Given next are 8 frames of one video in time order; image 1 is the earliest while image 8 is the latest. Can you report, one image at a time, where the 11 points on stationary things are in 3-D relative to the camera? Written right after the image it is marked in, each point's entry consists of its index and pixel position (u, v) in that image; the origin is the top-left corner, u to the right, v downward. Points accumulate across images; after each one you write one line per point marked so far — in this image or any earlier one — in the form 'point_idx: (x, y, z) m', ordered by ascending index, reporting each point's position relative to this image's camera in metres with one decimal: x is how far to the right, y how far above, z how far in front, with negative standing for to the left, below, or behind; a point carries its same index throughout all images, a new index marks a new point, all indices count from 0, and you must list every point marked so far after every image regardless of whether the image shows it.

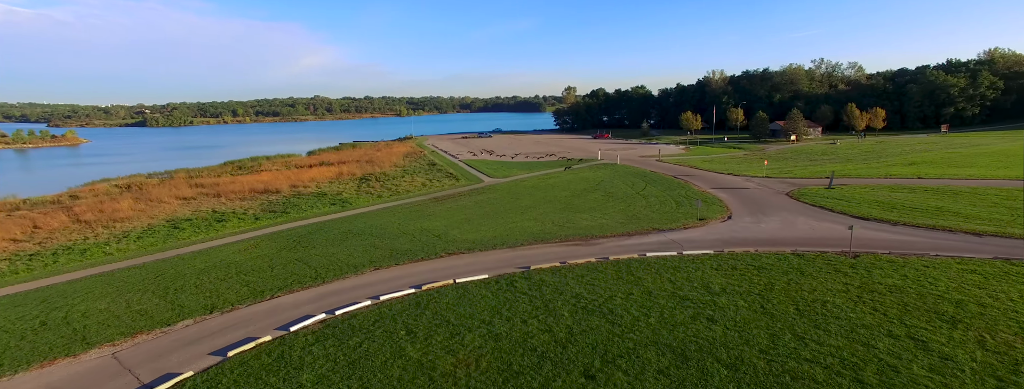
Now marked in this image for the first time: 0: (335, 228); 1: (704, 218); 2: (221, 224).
0: (-5.8, -1.1, +15.9) m
1: (+6.0, -0.7, +15.3) m
2: (-10.2, -1.0, +16.9) m
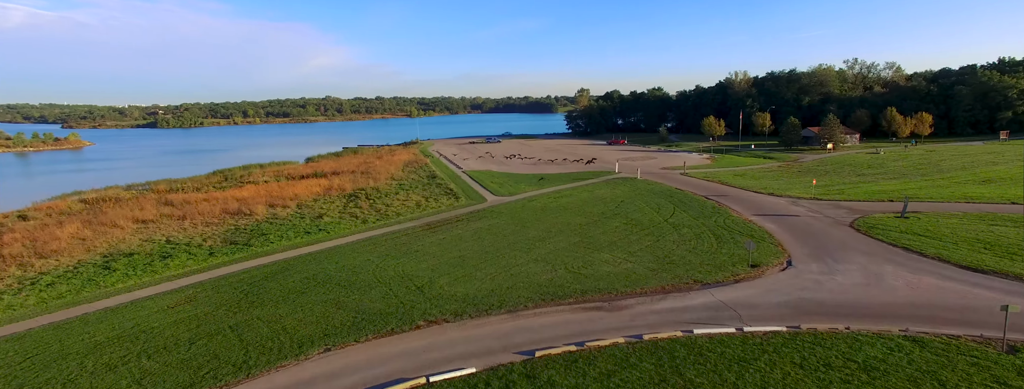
0: (-5.7, -2.0, +13.0) m
1: (+6.1, -1.7, +12.1) m
2: (-10.1, -1.9, +14.1) m
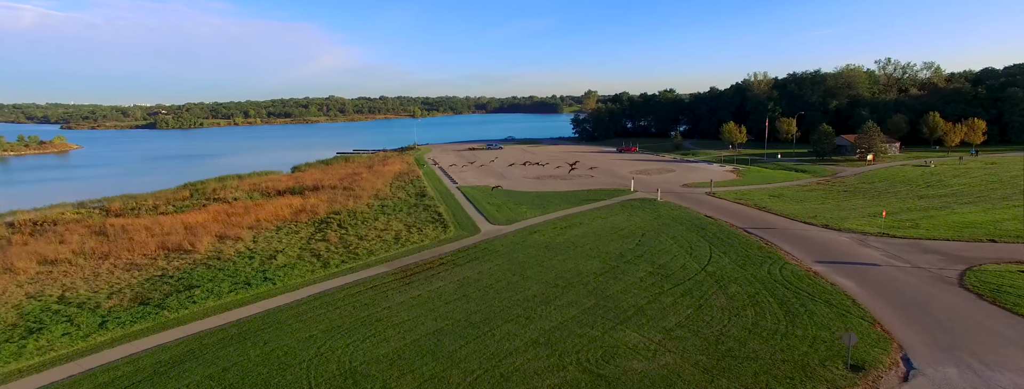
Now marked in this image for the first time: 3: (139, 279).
0: (-5.9, -3.2, +9.4) m
1: (+5.9, -2.9, +8.3) m
2: (-10.3, -3.0, +10.4) m
3: (-10.7, -2.4, +13.8) m
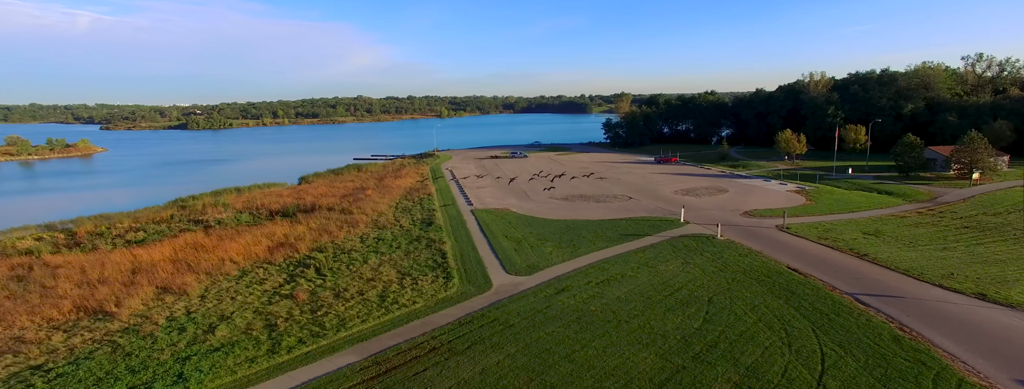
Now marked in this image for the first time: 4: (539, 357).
0: (-5.9, -4.5, +5.2) m
1: (+5.9, -4.3, +3.5) m
2: (-10.1, -4.3, +6.5) m
3: (-10.3, -3.7, +9.9) m
4: (+0.6, -3.4, +10.5) m
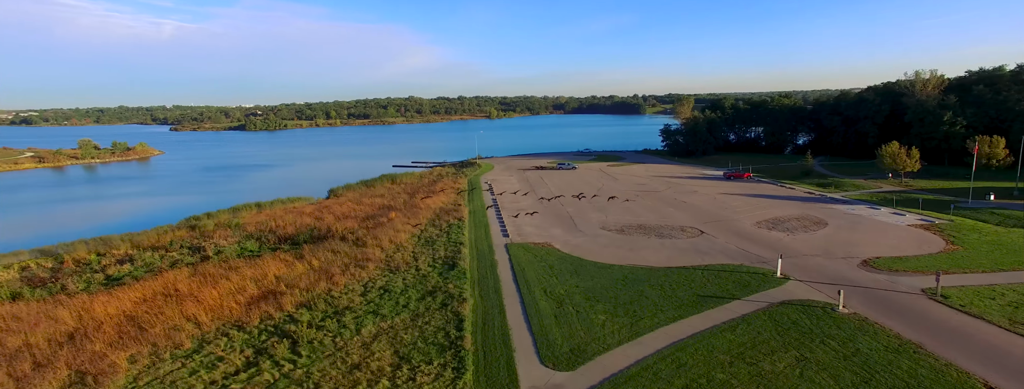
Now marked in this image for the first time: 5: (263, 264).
0: (-6.1, -5.8, +1.2) m
1: (+5.4, -5.8, -1.7) m
2: (-10.2, -5.5, +3.0) m
3: (-10.0, -4.9, +6.3) m
4: (+0.9, -4.8, +5.8) m
5: (-10.1, -2.8, +19.5) m
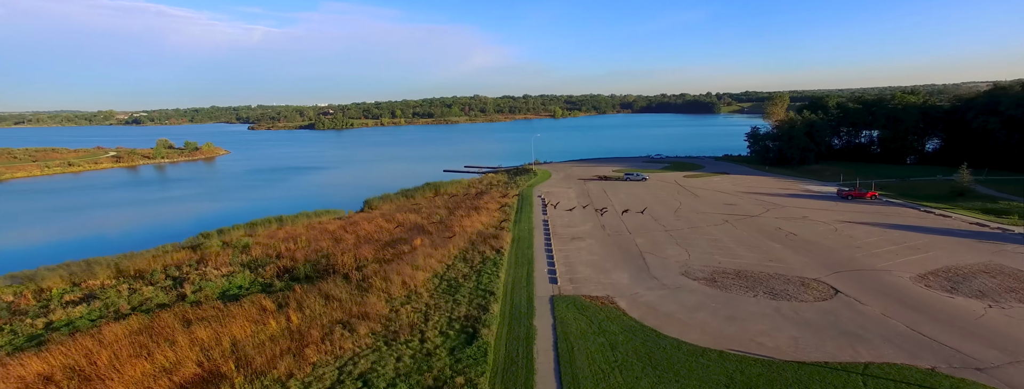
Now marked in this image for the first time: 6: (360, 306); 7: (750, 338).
0: (-7.2, -6.9, -3.6) m
1: (+3.8, -7.1, -8.0) m
2: (-11.1, -6.5, -1.4) m
3: (-10.5, -5.9, +2.0) m
4: (+0.3, -6.1, 0.0) m
5: (-8.7, -3.8, +15.0) m
6: (-5.0, -3.5, +15.6) m
7: (+6.5, -3.7, +13.0) m
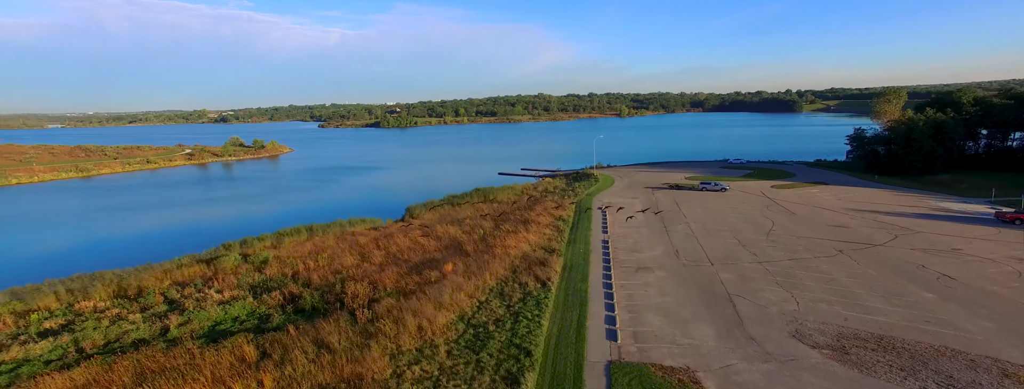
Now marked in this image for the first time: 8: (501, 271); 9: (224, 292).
0: (-8.7, -7.5, -6.7) m
1: (+1.6, -7.9, -12.5) m
2: (-12.2, -7.0, -4.0) m
3: (-11.2, -6.5, -0.8) m
4: (-0.7, -6.8, -4.1) m
5: (-7.8, -4.4, +12.0) m
6: (-4.0, -4.2, +12.0) m
7: (+7.1, -4.5, +8.0) m
8: (-0.4, -3.0, +18.9) m
9: (-10.8, -3.6, +18.1) m
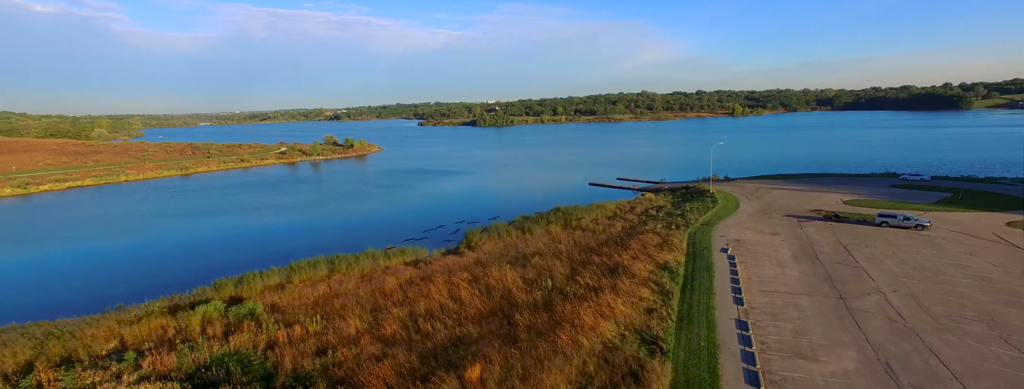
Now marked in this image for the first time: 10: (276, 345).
0: (-12.3, -8.6, -12.6) m
1: (-3.3, -9.4, -20.3) m
2: (-15.2, -8.1, -9.2) m
3: (-13.5, -7.5, -6.2) m
4: (-3.9, -8.2, -11.6) m
5: (-7.5, -5.5, +5.5) m
6: (-3.8, -5.5, +4.8) m
7: (+6.2, -6.2, -1.3) m
8: (+1.1, -4.4, +10.9) m
9: (-9.2, -4.7, +12.2) m
10: (-7.1, -4.3, +14.5) m
